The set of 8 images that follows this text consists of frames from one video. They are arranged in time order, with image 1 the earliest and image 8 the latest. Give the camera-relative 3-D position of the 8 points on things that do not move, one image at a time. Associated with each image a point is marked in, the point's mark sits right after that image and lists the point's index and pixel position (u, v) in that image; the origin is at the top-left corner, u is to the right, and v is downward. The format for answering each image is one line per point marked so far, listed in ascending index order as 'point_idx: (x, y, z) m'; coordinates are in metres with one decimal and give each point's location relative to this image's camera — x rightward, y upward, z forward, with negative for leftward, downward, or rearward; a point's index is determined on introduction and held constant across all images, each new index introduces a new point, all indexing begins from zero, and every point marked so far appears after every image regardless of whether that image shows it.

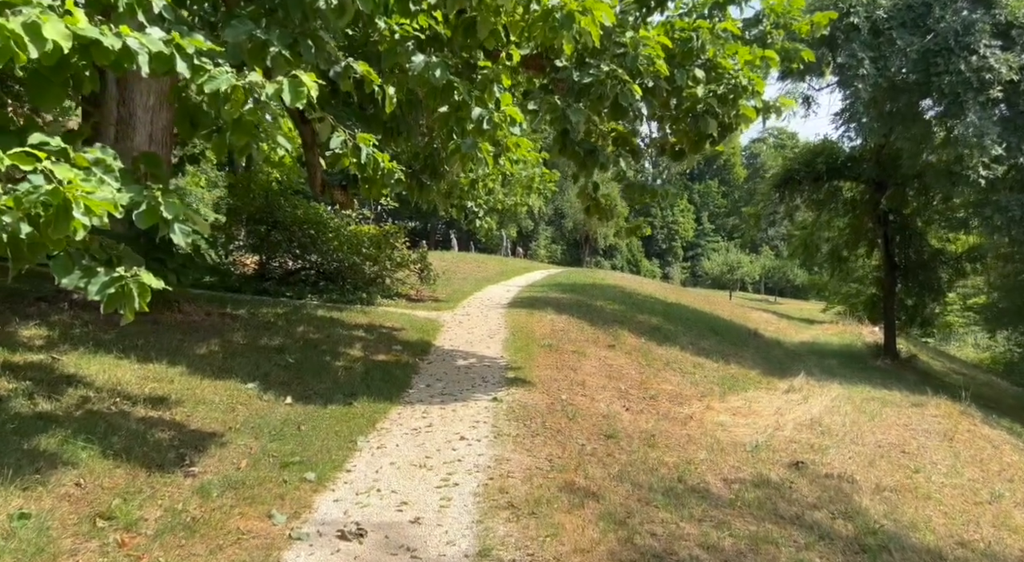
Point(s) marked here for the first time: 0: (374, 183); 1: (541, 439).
0: (-1.2, +0.8, +6.5) m
1: (+0.2, -1.3, +6.2) m
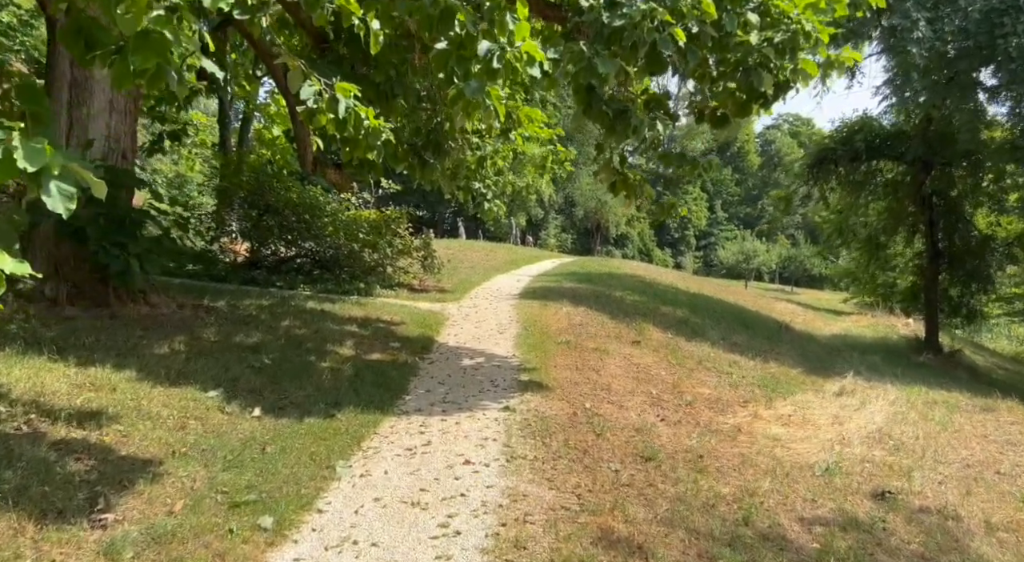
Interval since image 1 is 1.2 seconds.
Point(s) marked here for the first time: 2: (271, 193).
0: (-1.0, +0.9, +5.2) m
1: (+0.3, -1.2, +5.0) m
2: (-4.0, +1.4, +12.9) m
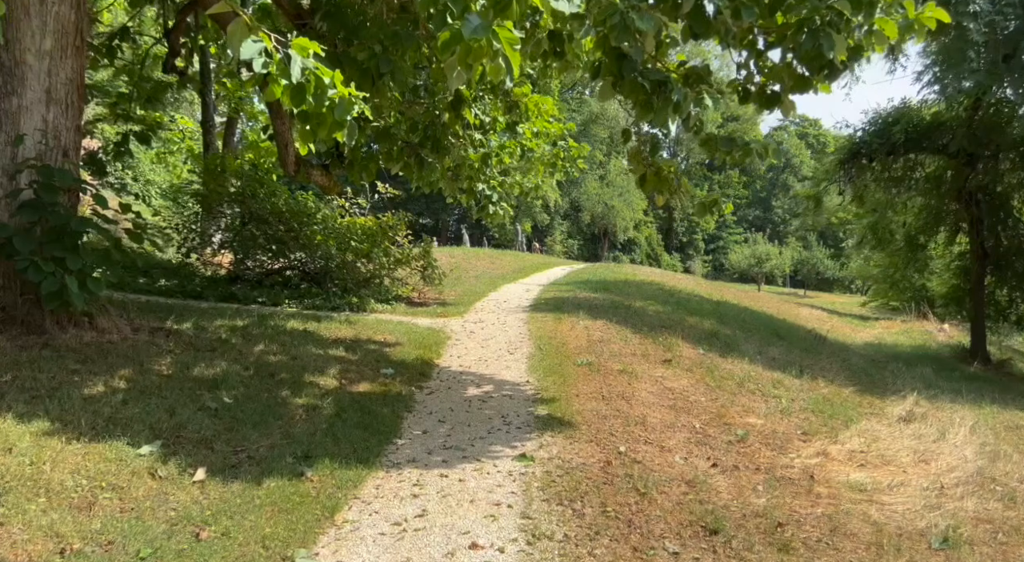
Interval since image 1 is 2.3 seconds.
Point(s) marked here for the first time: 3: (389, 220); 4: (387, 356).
0: (-1.0, +0.8, +4.0) m
1: (+0.5, -1.3, +3.7) m
2: (-3.9, +1.2, +11.7) m
3: (-2.1, +1.0, +13.0) m
4: (-1.3, -0.8, +7.9) m
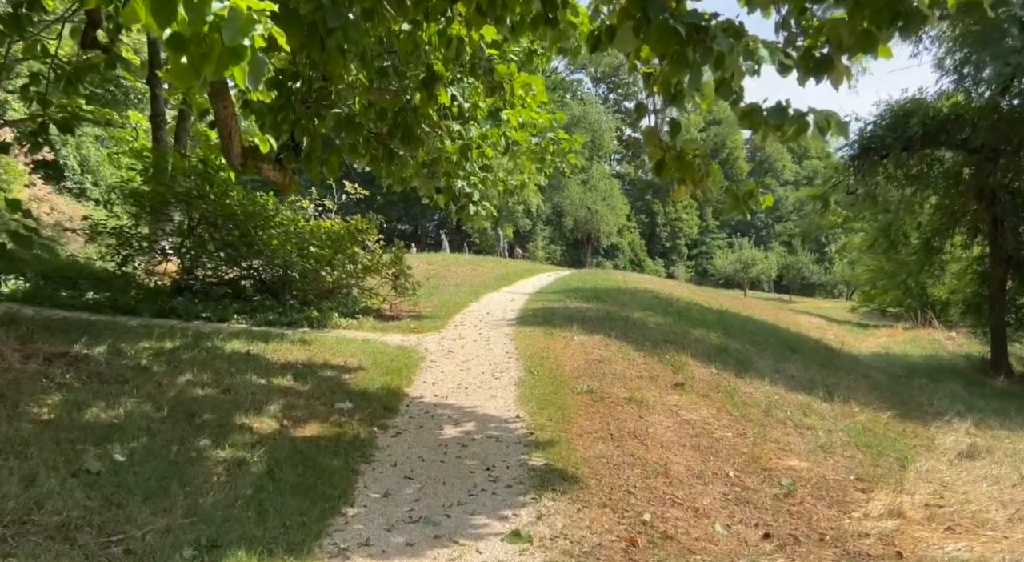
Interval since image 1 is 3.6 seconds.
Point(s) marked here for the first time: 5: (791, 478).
0: (-1.0, +0.7, +2.6) m
1: (+0.4, -1.3, +2.4) m
2: (-4.1, +1.1, +10.2) m
3: (-2.3, +0.9, +11.6) m
4: (-1.4, -0.9, +6.5) m
5: (+1.9, -1.4, +5.3) m
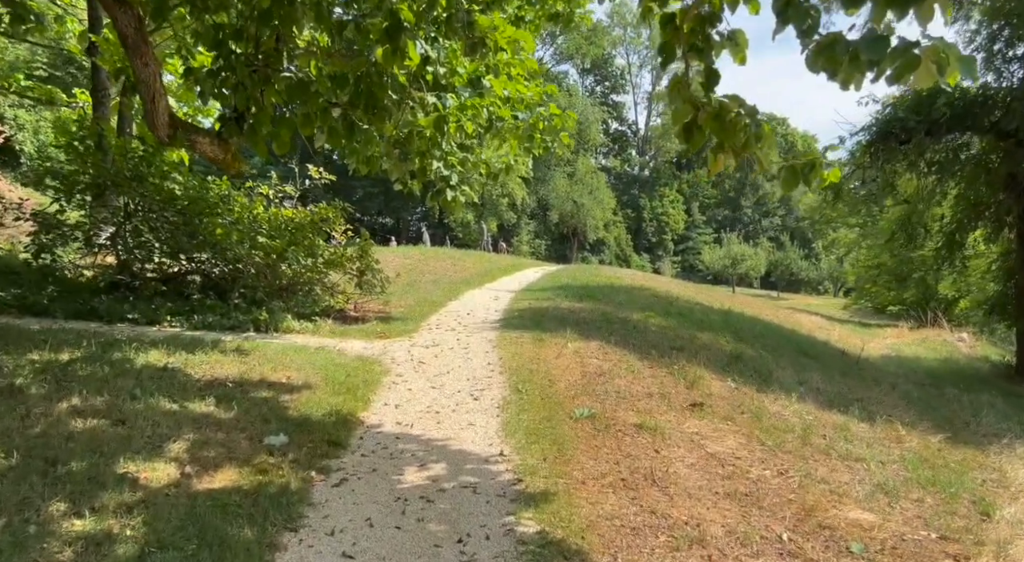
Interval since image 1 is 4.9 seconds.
0: (-1.0, +0.7, +1.2) m
1: (+0.4, -1.3, +1.0) m
2: (-4.3, +1.1, +8.8) m
3: (-2.5, +0.9, +10.2) m
4: (-1.5, -0.9, +5.2) m
5: (+1.8, -1.4, +4.0) m
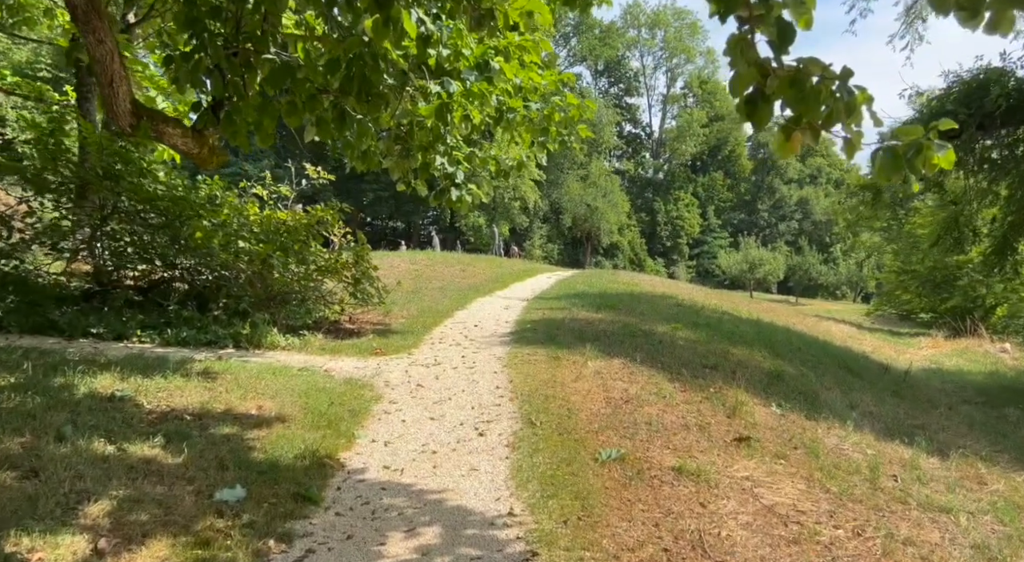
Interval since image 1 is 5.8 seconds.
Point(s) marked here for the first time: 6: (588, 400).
0: (-1.0, +0.7, +0.3) m
1: (+0.4, -1.4, +0.1) m
2: (-4.2, +1.0, +7.9) m
3: (-2.4, +0.8, +9.3) m
4: (-1.5, -0.9, +4.3) m
5: (+1.9, -1.4, +3.1) m
6: (+0.5, -0.9, +5.6) m
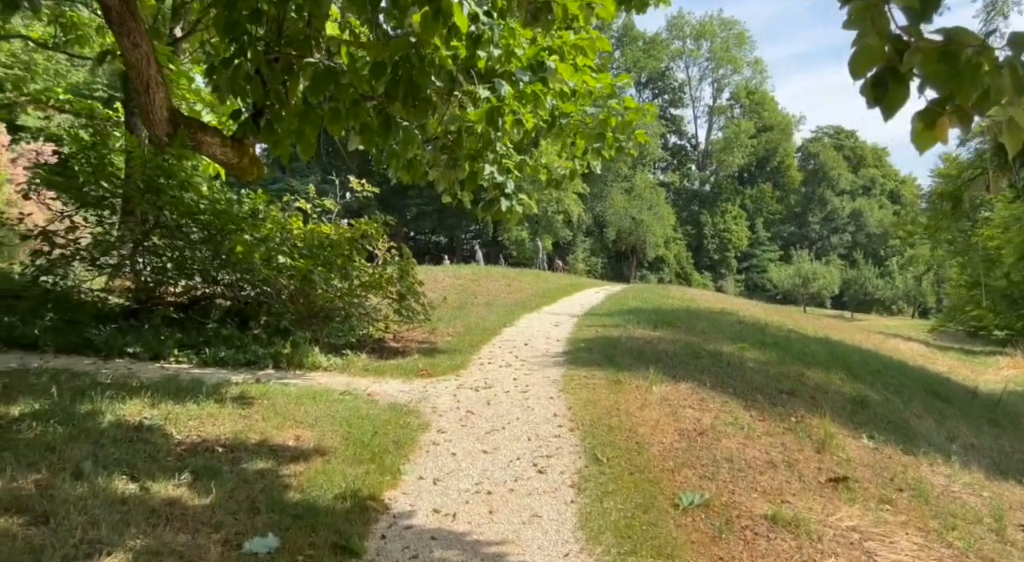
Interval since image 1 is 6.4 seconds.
0: (-0.9, +0.6, -0.1) m
1: (+0.5, -1.4, -0.5) m
2: (-3.6, +0.9, +7.6) m
3: (-1.8, +0.6, +8.9) m
4: (-1.1, -1.0, +3.8) m
5: (+2.1, -1.5, +2.4) m
6: (+0.9, -1.0, +5.1) m
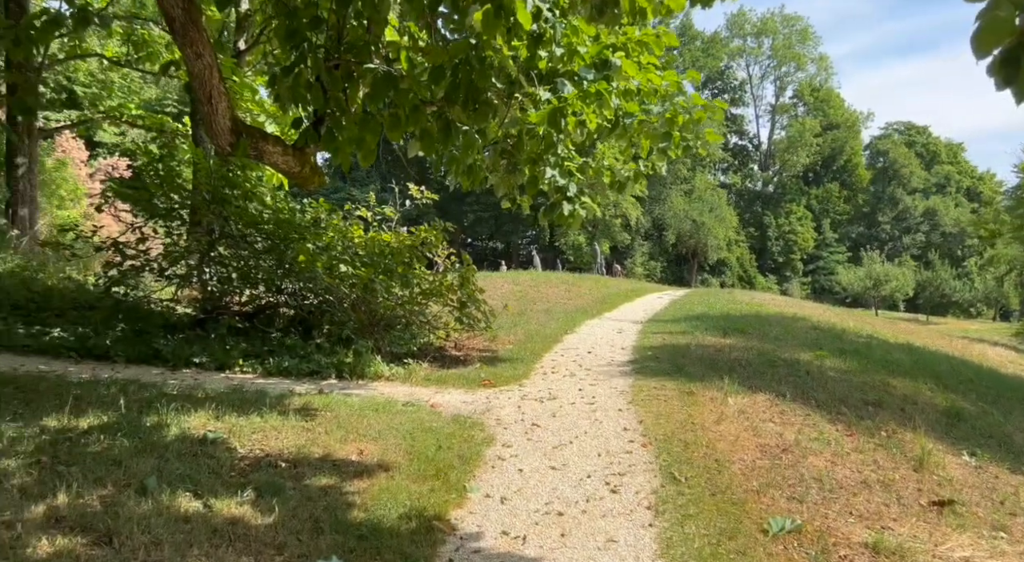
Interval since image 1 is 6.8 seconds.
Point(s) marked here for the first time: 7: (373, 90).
0: (-0.9, +0.6, -0.3) m
1: (+0.5, -1.4, -0.7) m
2: (-3.0, +0.8, +7.7) m
3: (-1.1, +0.5, +8.8) m
4: (-0.8, -1.1, +3.7) m
5: (+2.4, -1.5, +2.0) m
6: (+1.4, -1.0, +4.8) m
7: (-0.6, +0.8, +3.2) m
